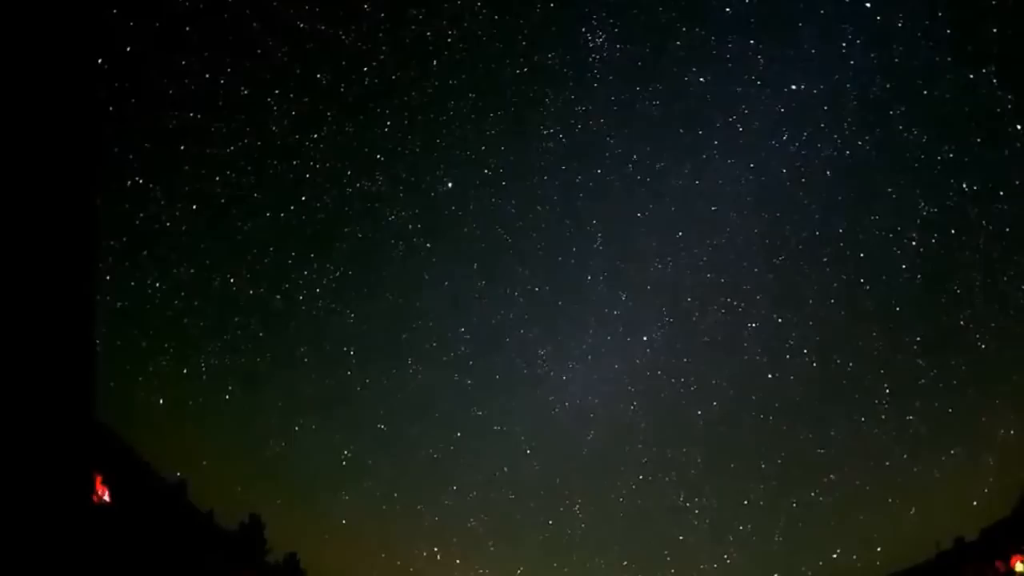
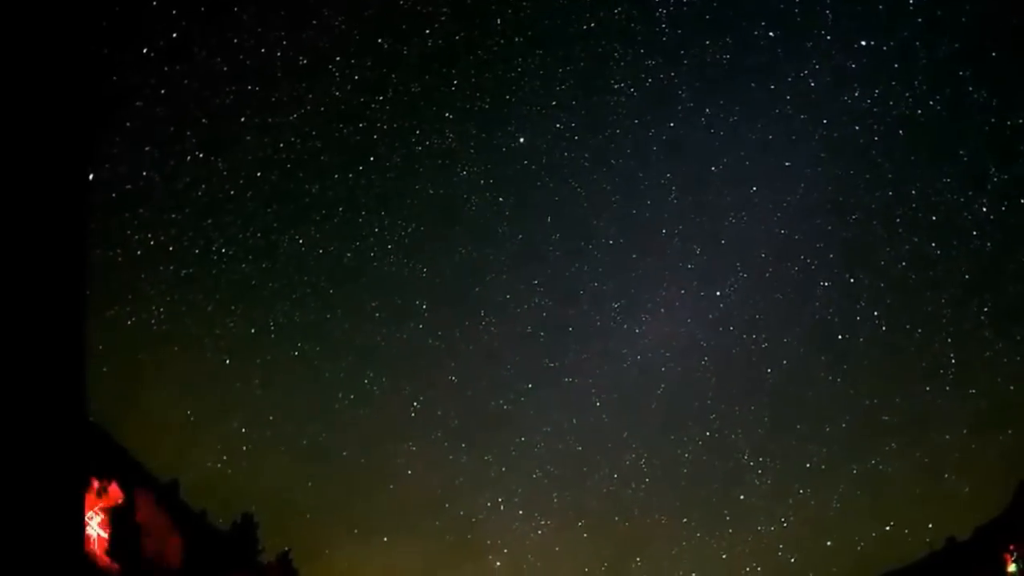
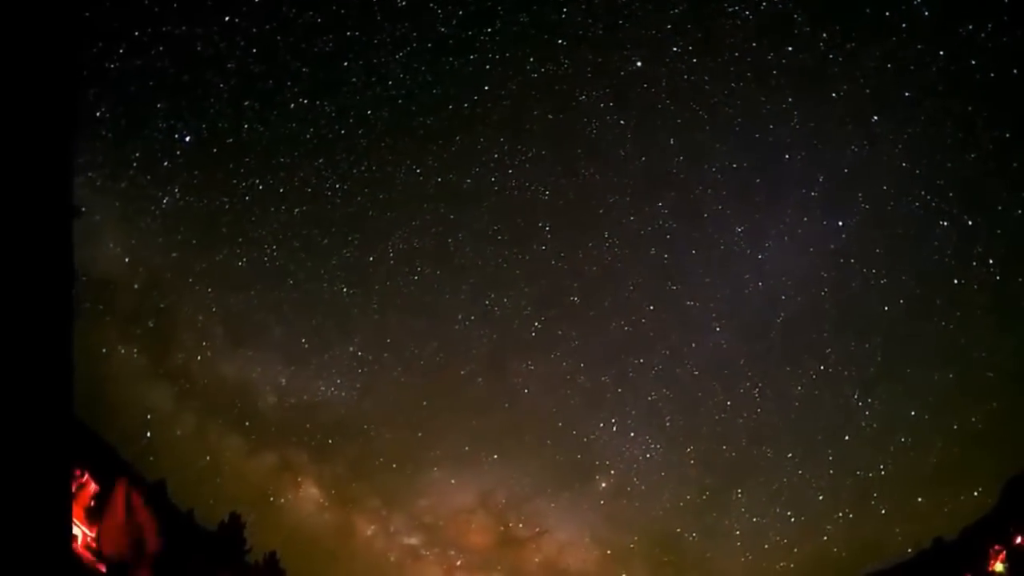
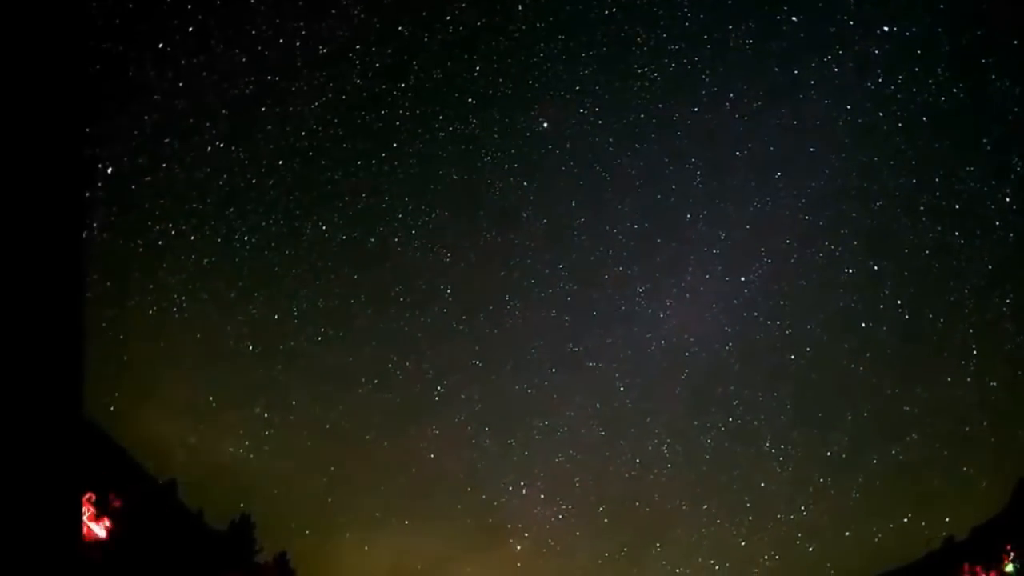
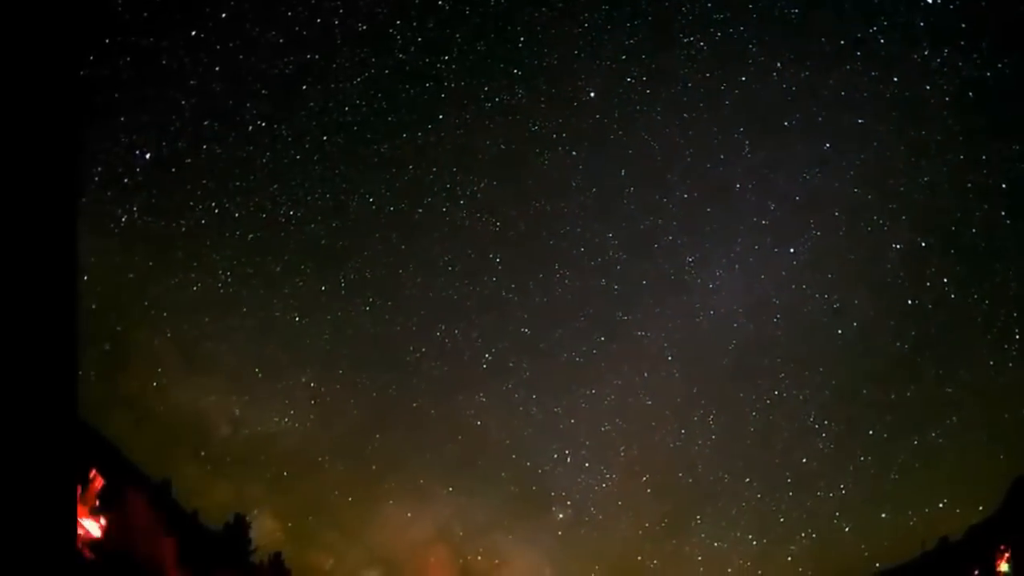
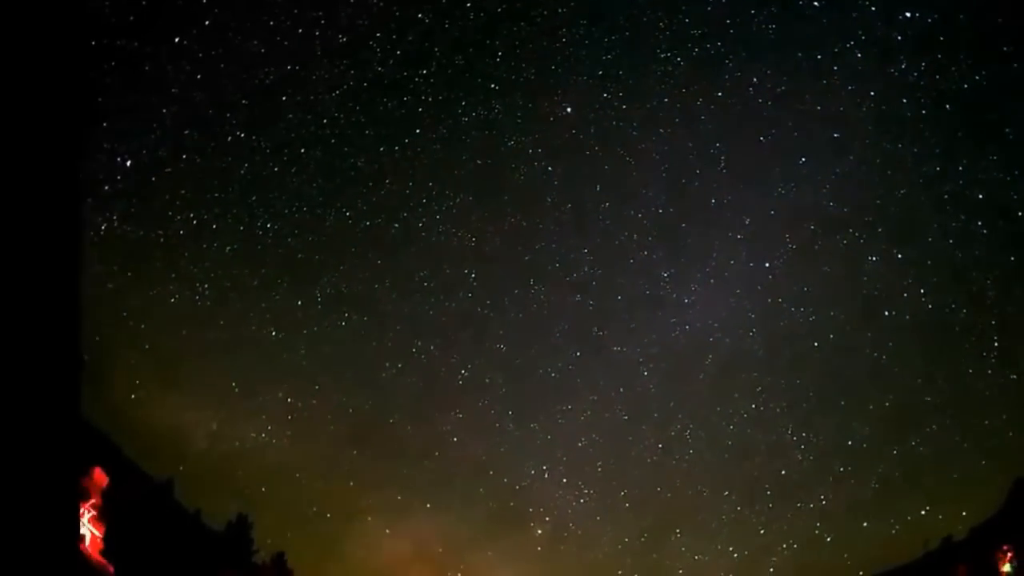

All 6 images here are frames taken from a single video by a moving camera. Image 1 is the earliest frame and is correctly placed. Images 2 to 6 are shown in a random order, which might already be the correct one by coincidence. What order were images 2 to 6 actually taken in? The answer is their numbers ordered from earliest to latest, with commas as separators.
2, 4, 6, 5, 3
